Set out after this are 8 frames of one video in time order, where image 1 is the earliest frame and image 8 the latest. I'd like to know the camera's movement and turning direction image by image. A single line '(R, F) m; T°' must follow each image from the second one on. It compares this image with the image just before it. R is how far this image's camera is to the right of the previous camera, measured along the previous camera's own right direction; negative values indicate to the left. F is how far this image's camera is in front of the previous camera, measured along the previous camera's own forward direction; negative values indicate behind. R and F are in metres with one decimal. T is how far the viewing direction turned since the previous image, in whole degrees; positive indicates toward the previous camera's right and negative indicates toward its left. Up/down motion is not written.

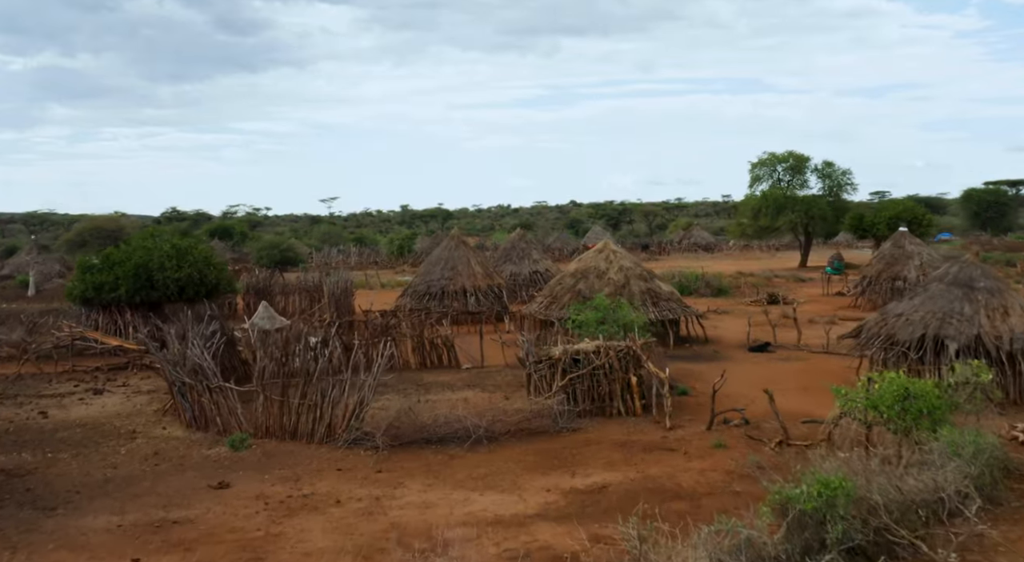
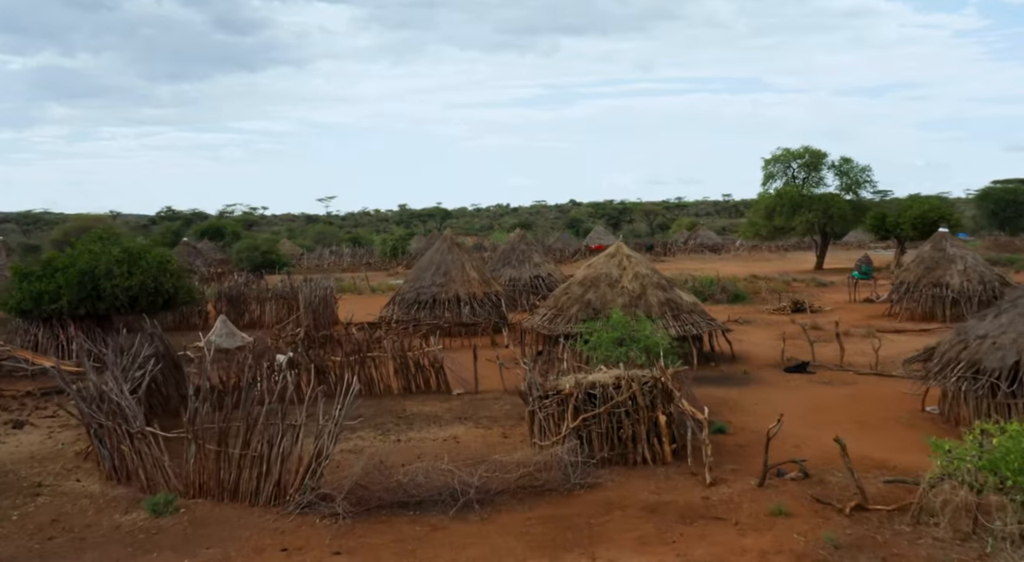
(0.0, +2.0) m; 0°
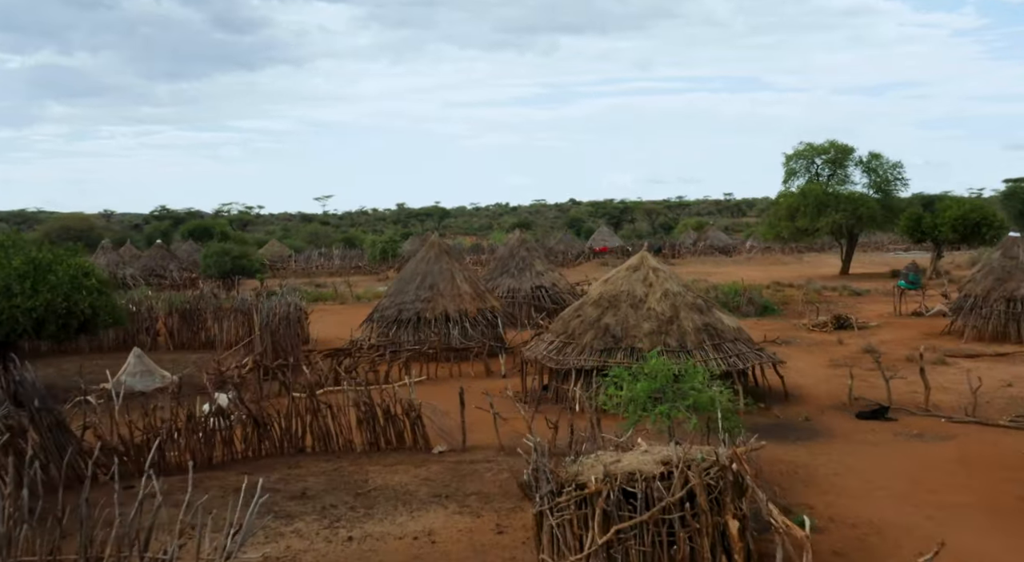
(0.0, +2.7) m; 0°
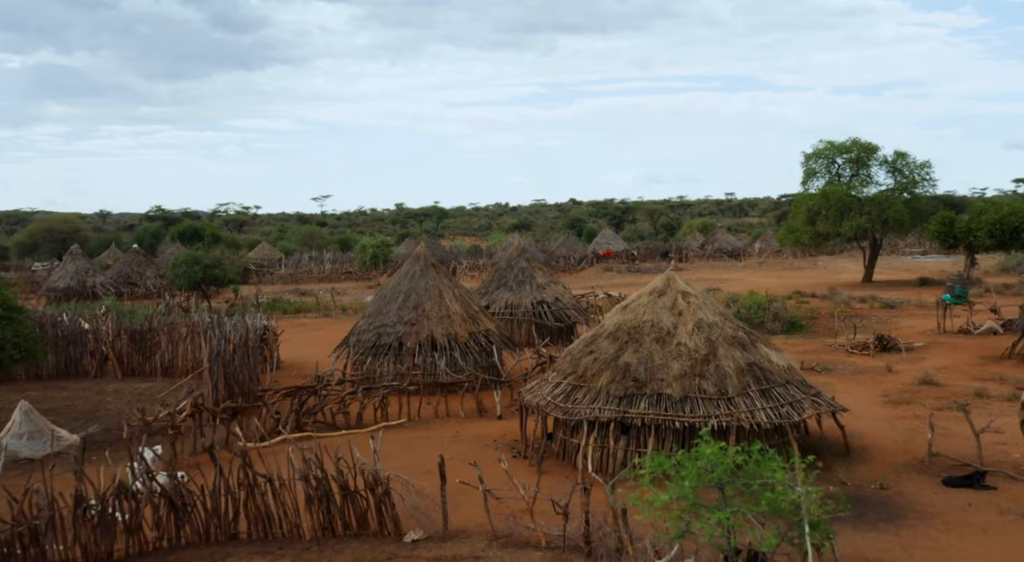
(0.0, +2.1) m; 0°
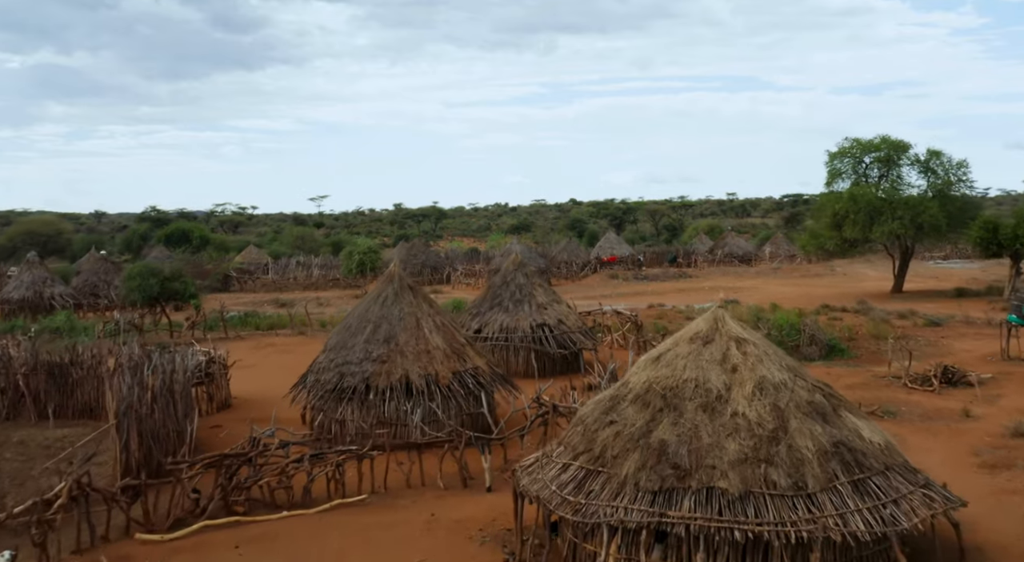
(+0.1, +2.4) m; 0°
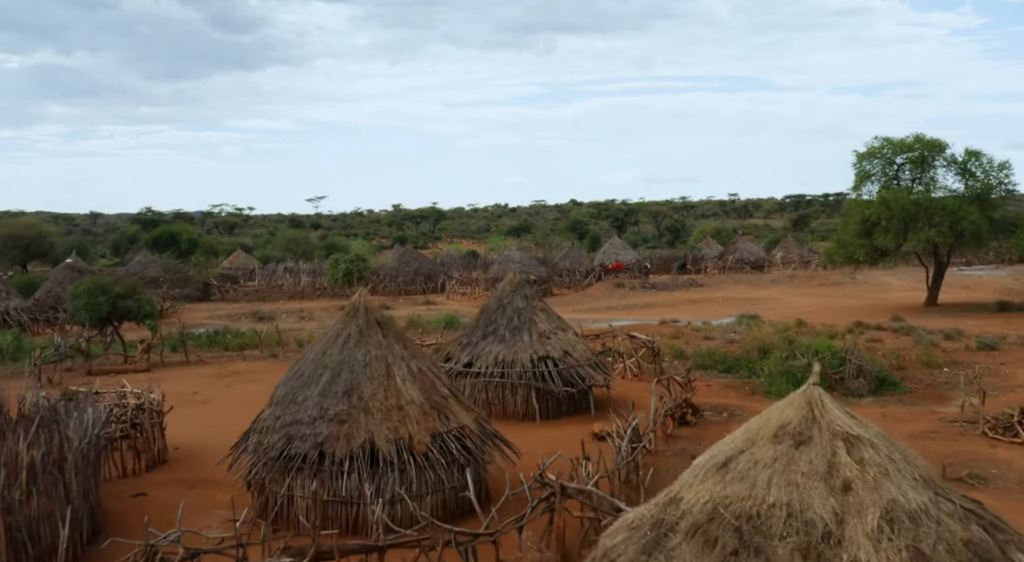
(0.0, +2.2) m; 0°
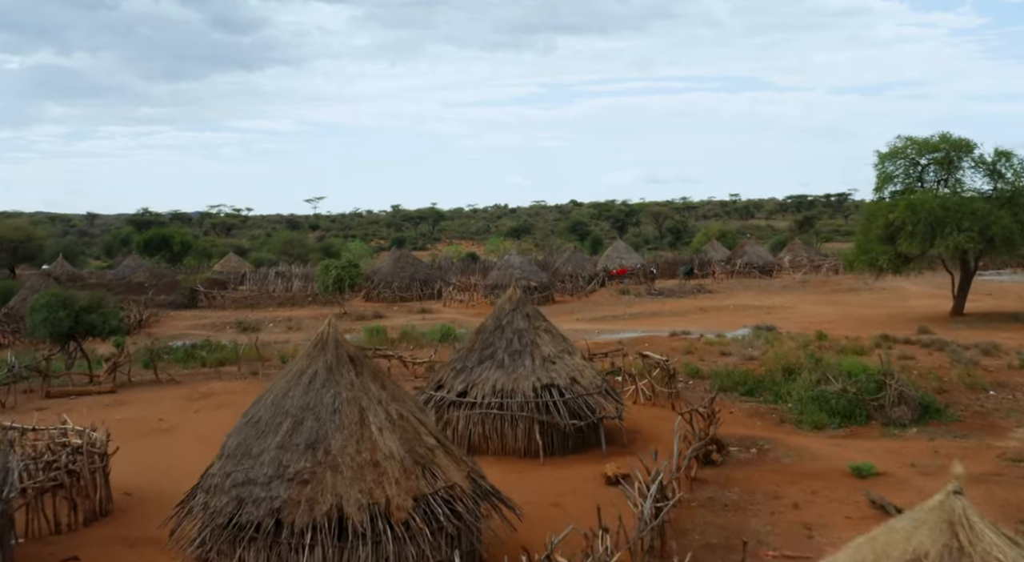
(0.0, +1.4) m; 0°
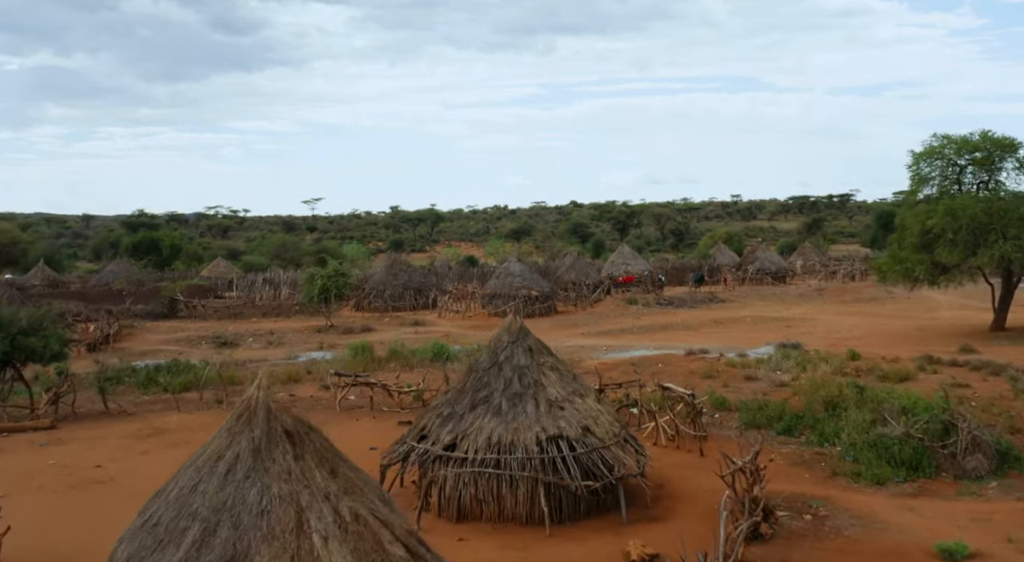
(0.0, +1.9) m; 0°
